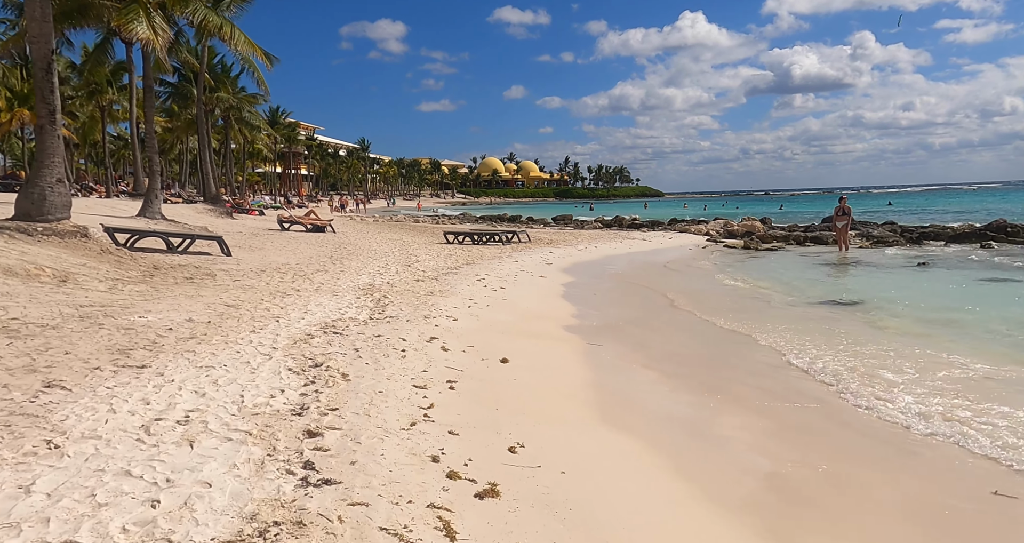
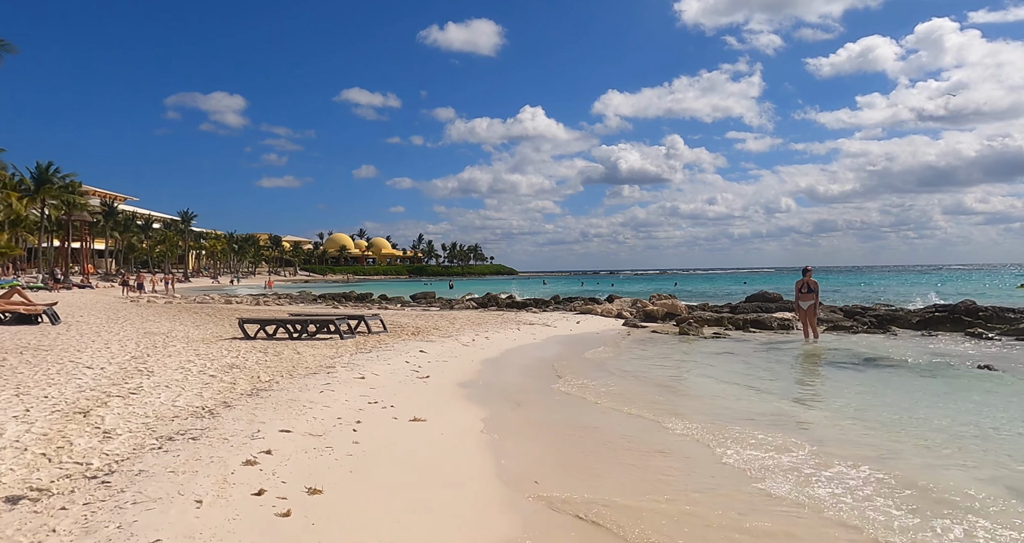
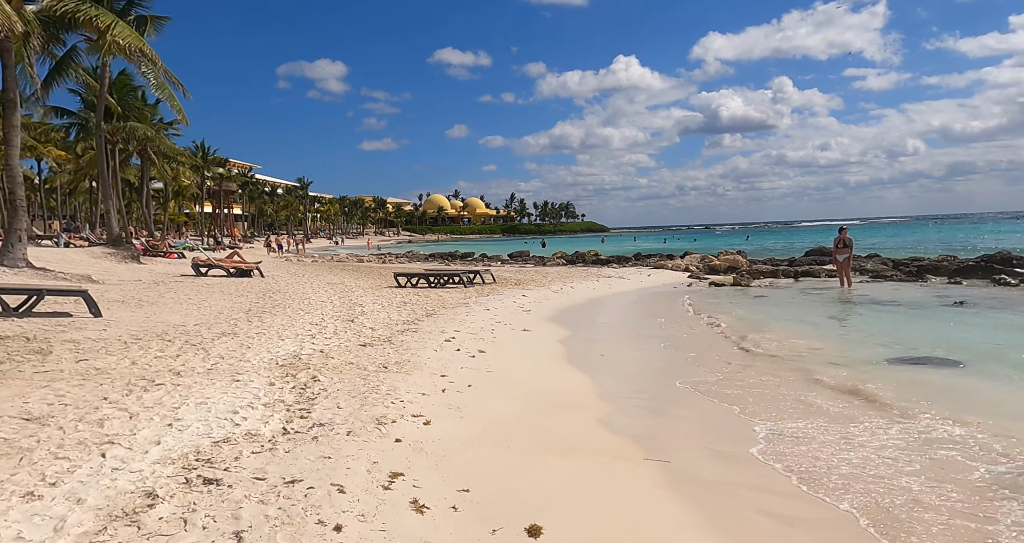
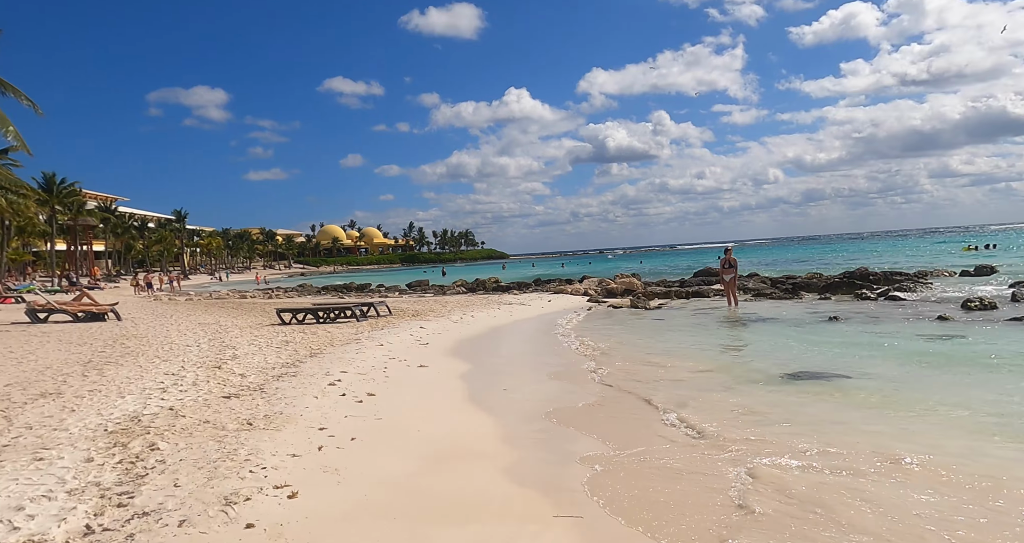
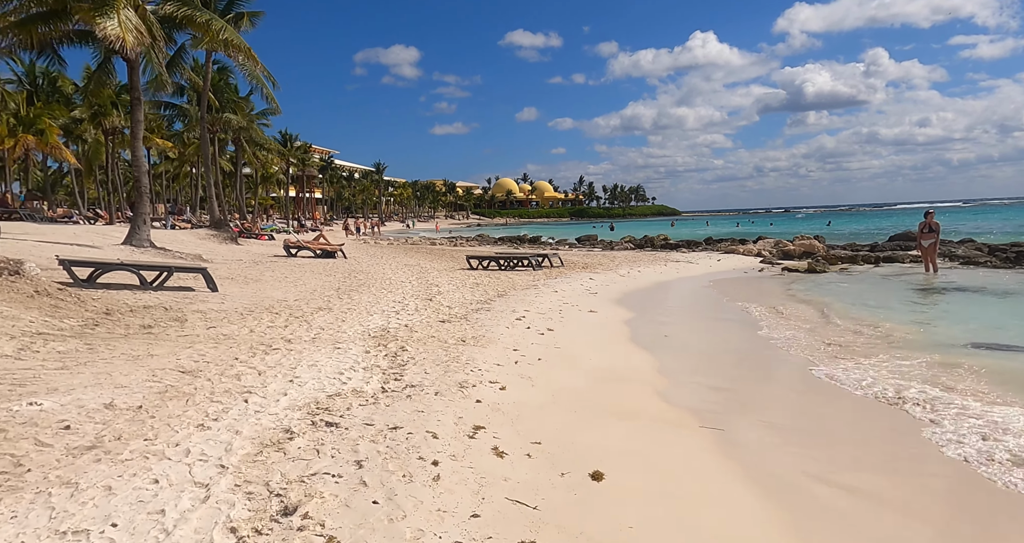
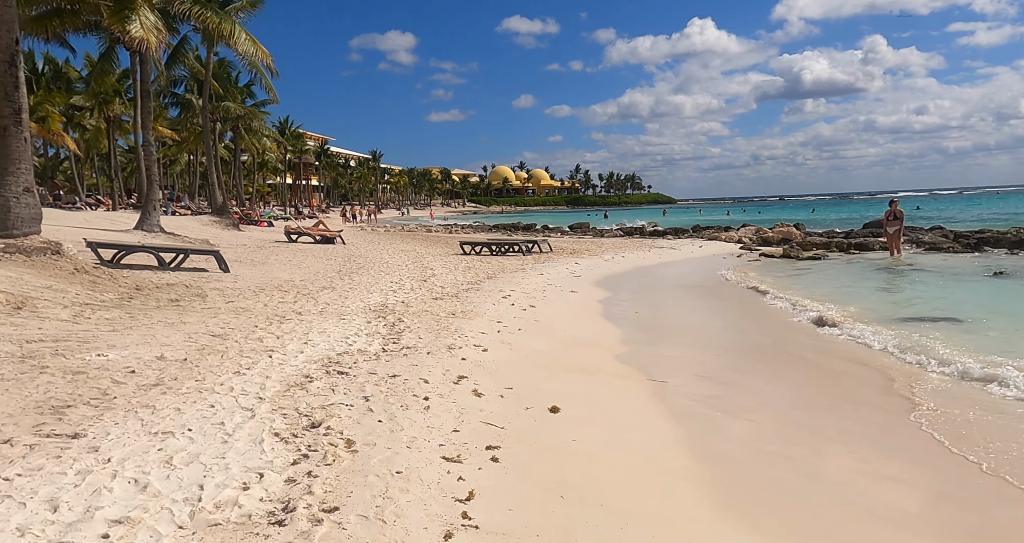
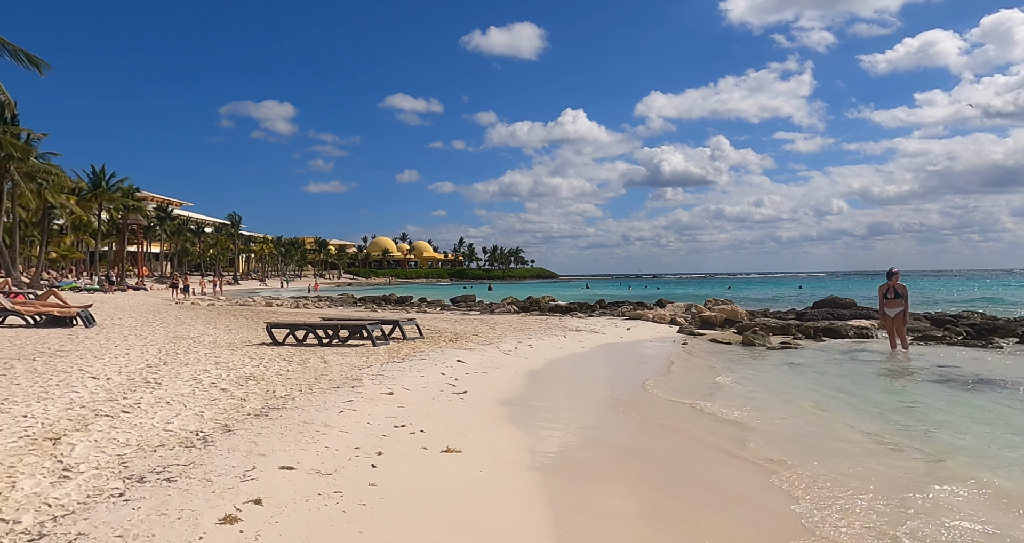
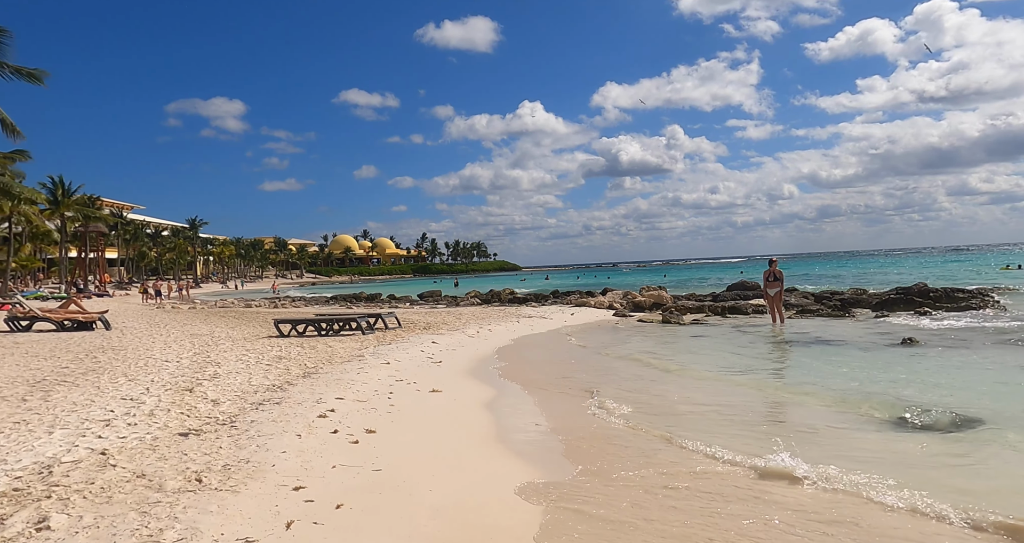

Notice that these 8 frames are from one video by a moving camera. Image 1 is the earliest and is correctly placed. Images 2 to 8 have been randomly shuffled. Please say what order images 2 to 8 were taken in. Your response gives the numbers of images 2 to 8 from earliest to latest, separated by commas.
6, 5, 3, 4, 8, 2, 7
